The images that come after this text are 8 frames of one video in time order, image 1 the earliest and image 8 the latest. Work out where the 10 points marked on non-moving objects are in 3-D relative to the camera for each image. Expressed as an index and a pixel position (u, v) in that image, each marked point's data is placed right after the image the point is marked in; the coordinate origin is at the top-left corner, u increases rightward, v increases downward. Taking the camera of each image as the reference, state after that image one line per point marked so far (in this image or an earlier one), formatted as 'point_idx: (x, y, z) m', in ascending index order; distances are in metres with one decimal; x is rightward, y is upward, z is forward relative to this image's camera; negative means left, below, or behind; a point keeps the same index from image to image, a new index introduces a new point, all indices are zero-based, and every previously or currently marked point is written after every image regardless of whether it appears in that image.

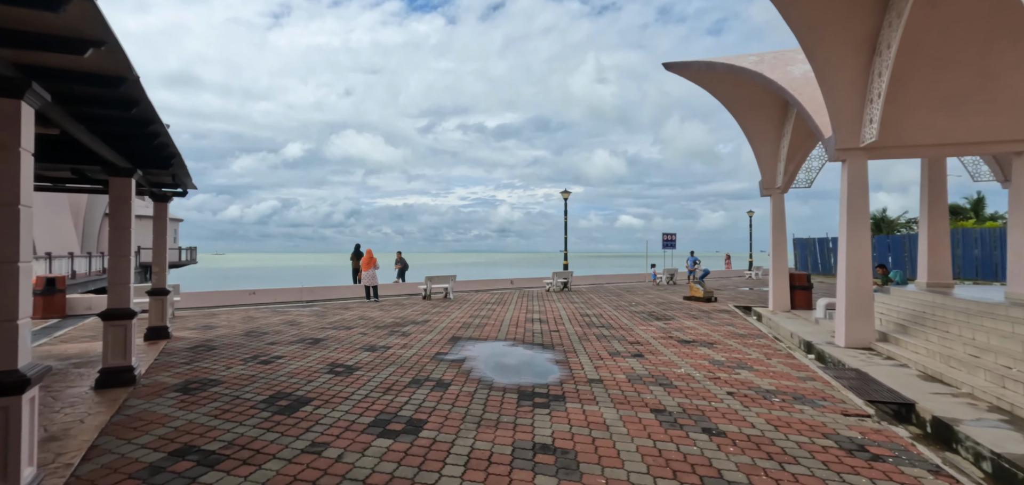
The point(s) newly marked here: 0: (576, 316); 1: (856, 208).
0: (+1.3, -1.5, +10.6) m
1: (+5.0, +0.5, +8.0) m
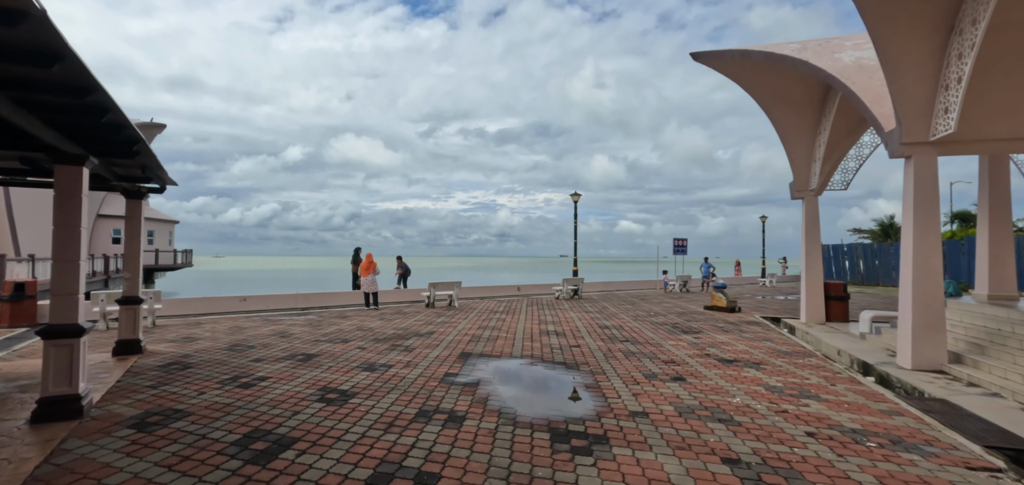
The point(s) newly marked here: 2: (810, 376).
0: (+1.5, -1.6, +9.7) m
1: (+5.2, +0.4, +7.0) m
2: (+3.5, -1.6, +6.4) m
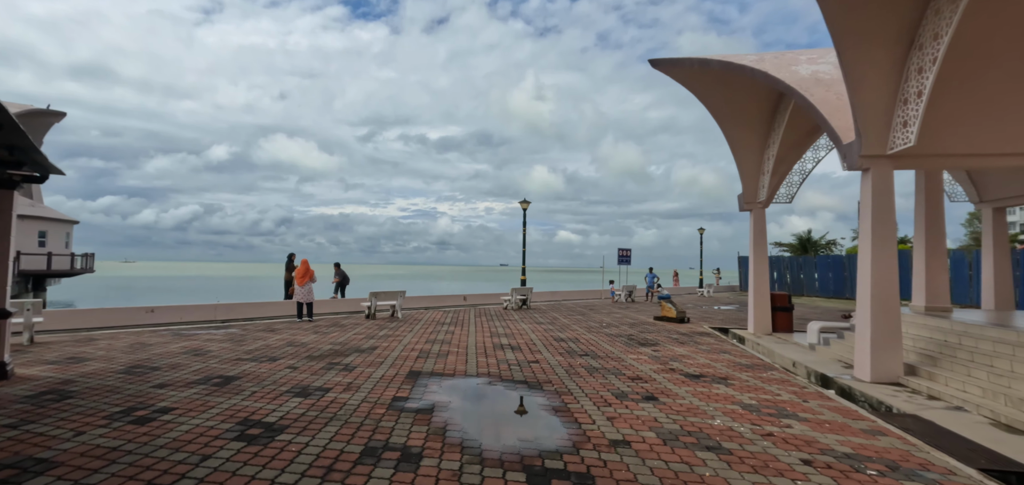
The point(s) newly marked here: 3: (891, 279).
0: (+0.7, -1.7, +9.2) m
1: (+4.7, +0.3, +7.0) m
2: (+3.0, -1.7, +6.2) m
3: (+4.8, -0.5, +7.0) m
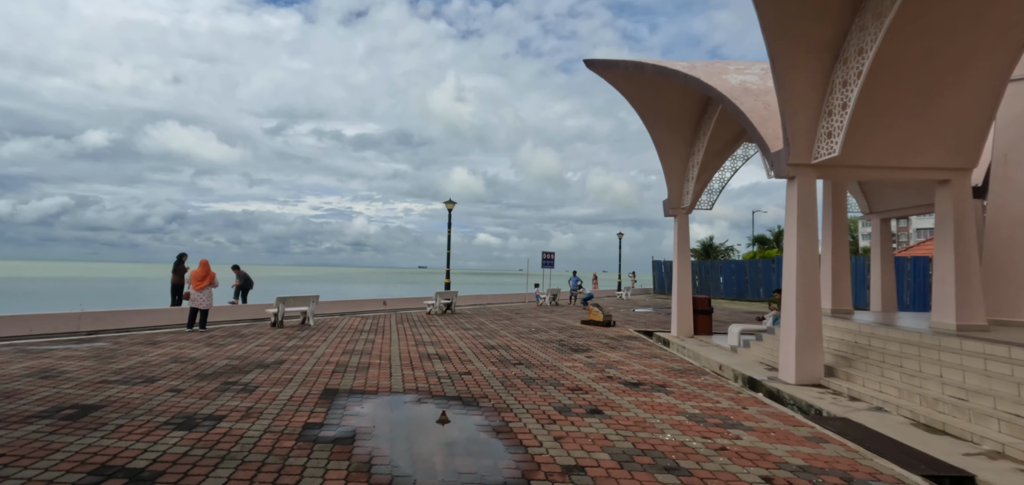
0: (-0.5, -1.7, +8.7) m
1: (+3.8, +0.2, +7.1) m
2: (+2.3, -1.7, +6.0) m
3: (+3.9, -0.5, +7.1) m
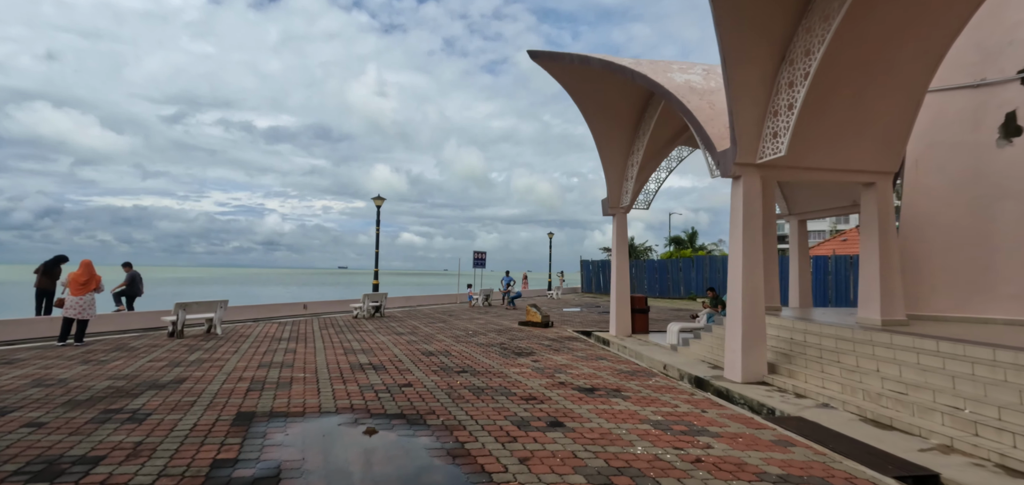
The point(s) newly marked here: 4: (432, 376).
0: (-1.4, -1.7, +8.1) m
1: (+3.1, +0.2, +7.1) m
2: (+1.7, -1.7, +5.8) m
3: (+3.2, -0.5, +7.1) m
4: (-1.0, -1.7, +6.8) m
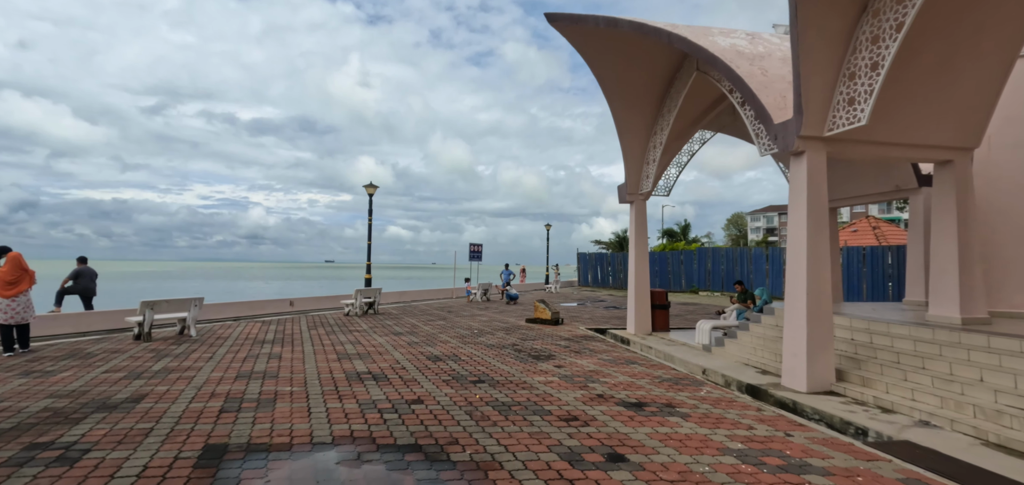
0: (-1.1, -1.6, +7.0) m
1: (+3.4, +0.4, +6.1) m
2: (+2.1, -1.6, +4.8) m
3: (+3.5, -0.3, +6.1) m
4: (-0.7, -1.5, +5.7) m
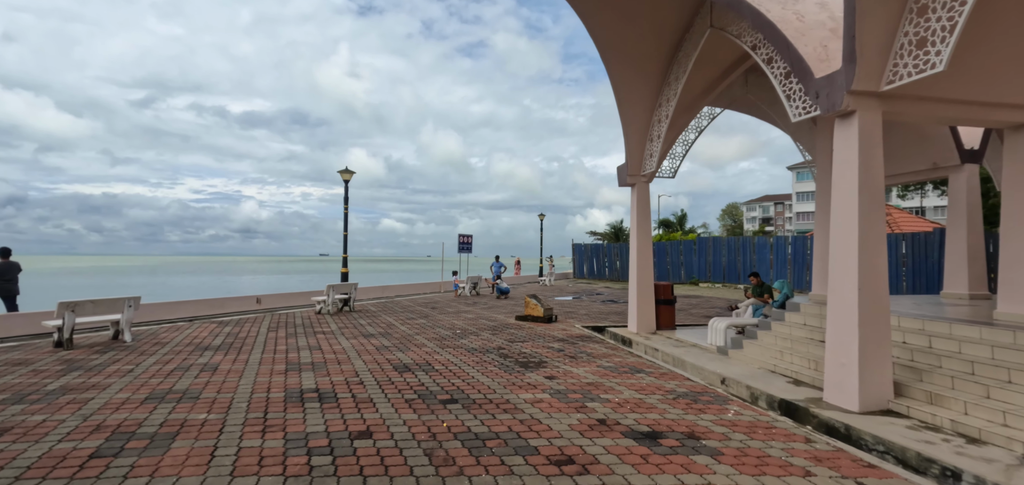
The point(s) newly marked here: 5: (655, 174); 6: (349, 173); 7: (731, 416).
0: (-1.3, -1.4, +5.7) m
1: (+3.2, +0.6, +4.9) m
2: (+1.9, -1.4, +3.6) m
3: (+3.3, -0.2, +4.9) m
4: (-0.9, -1.4, +4.5) m
5: (+2.4, +1.2, +9.0) m
6: (-4.3, +1.8, +14.3) m
7: (+1.8, -1.5, +4.6) m
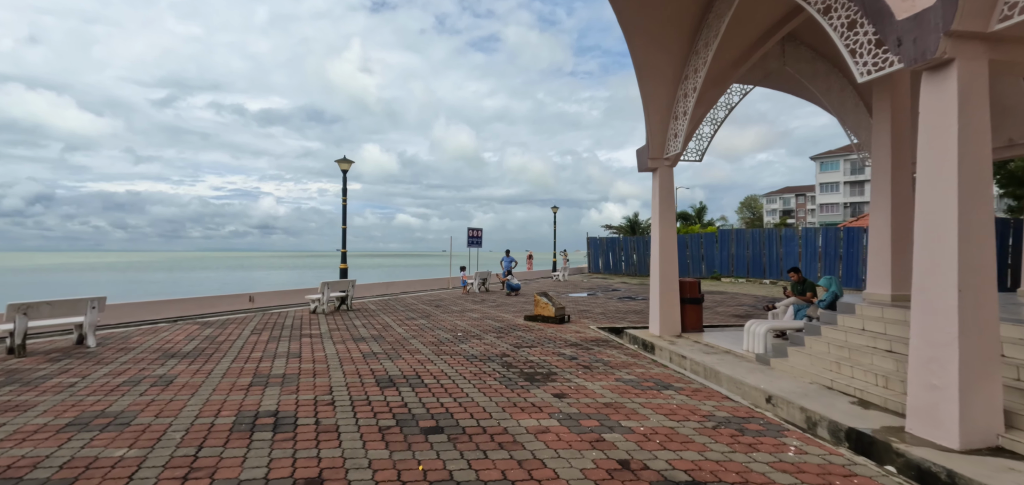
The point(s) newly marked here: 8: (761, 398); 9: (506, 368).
0: (-1.3, -1.3, +4.8) m
1: (+3.2, +0.6, +3.8) m
2: (+1.8, -1.4, +2.6) m
3: (+3.3, -0.1, +3.8) m
4: (-0.9, -1.3, +3.5) m
5: (+2.5, +1.3, +7.9) m
6: (-4.1, +2.0, +13.4) m
7: (+1.8, -1.4, +3.6) m
8: (+2.4, -1.5, +5.1) m
9: (-0.1, -1.4, +6.0) m
